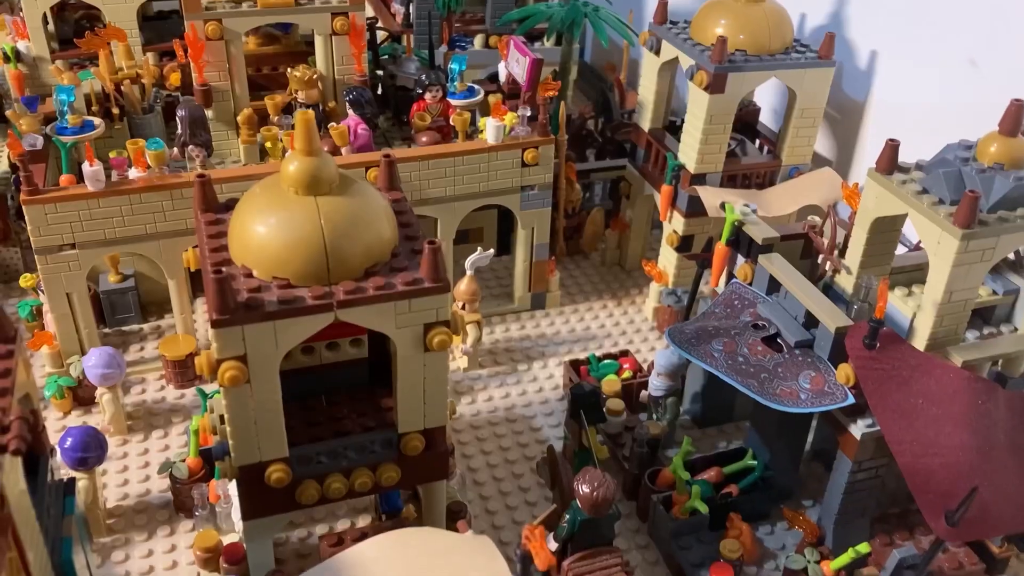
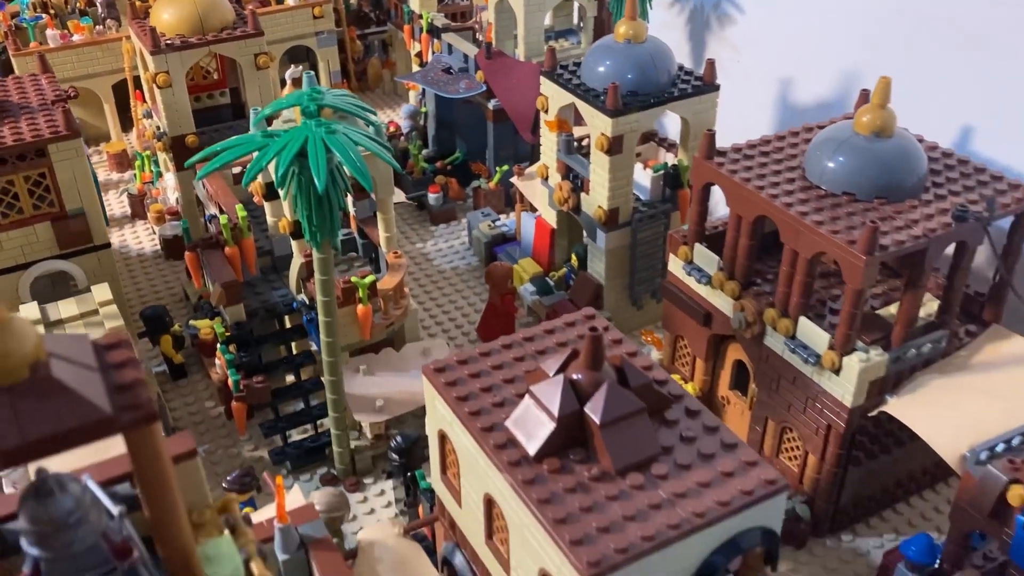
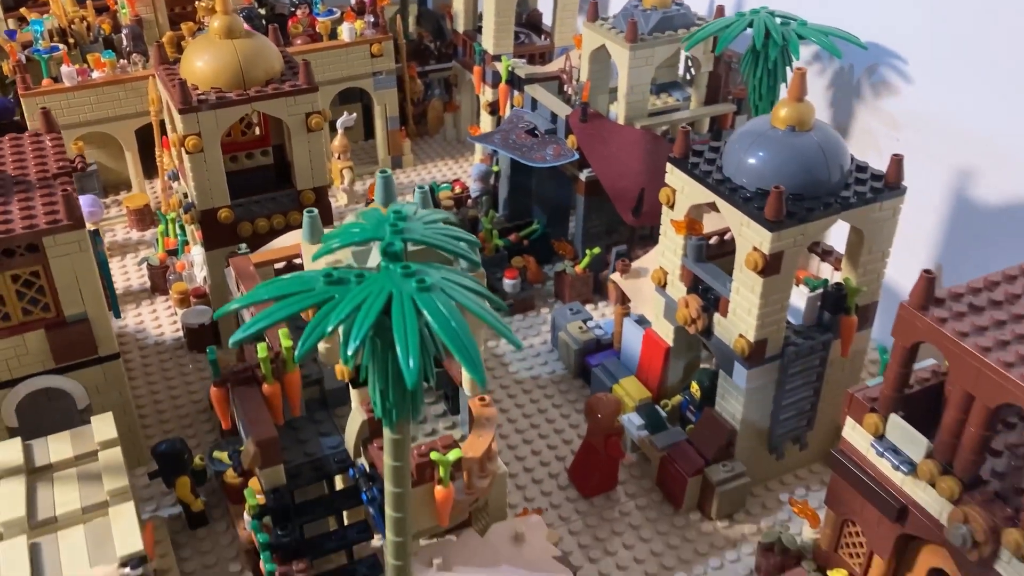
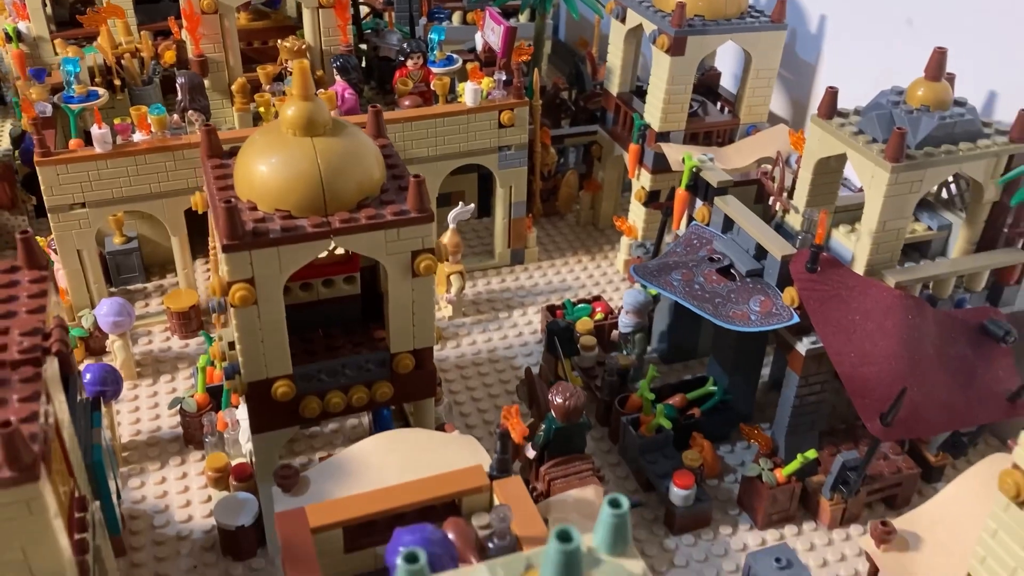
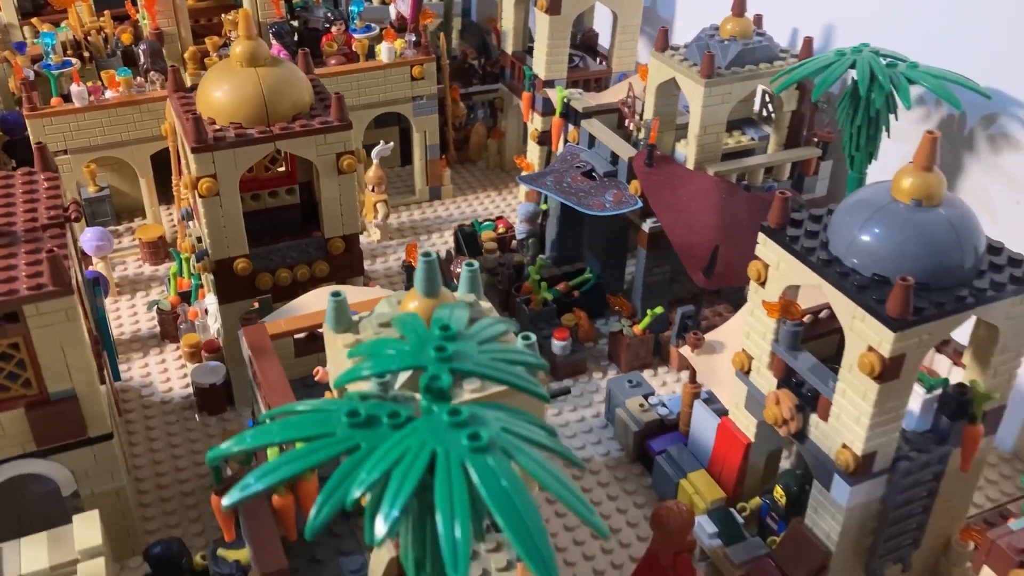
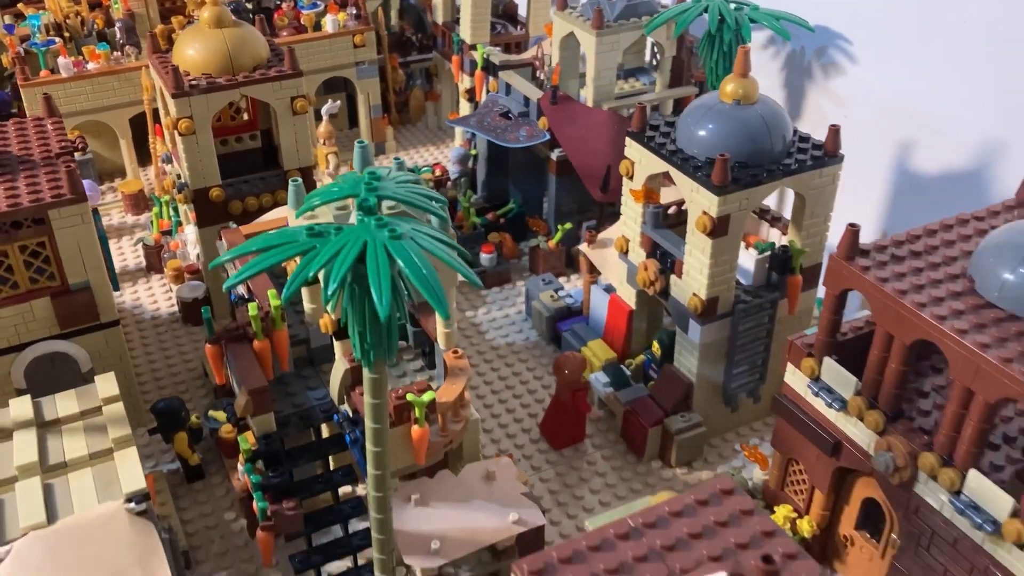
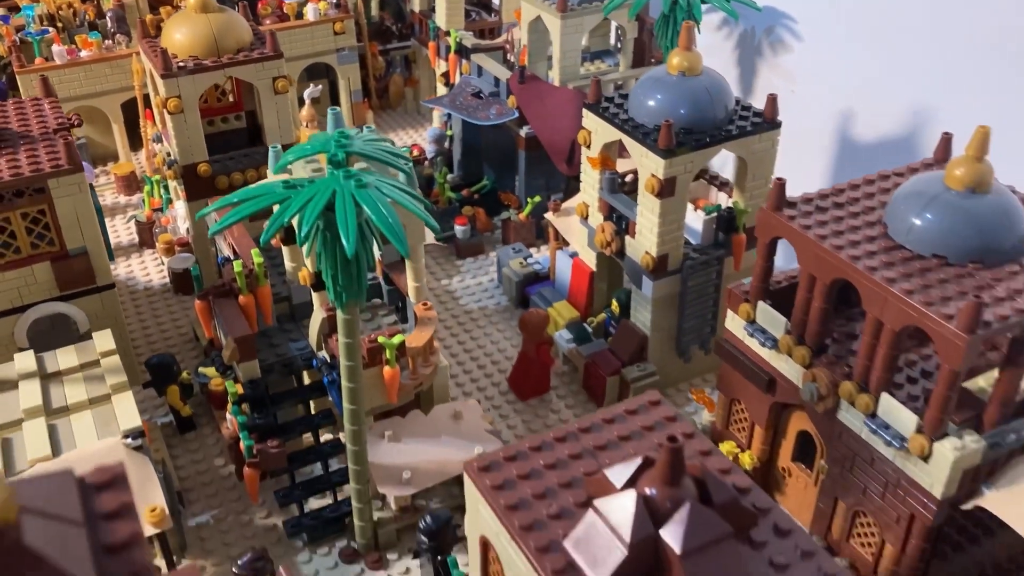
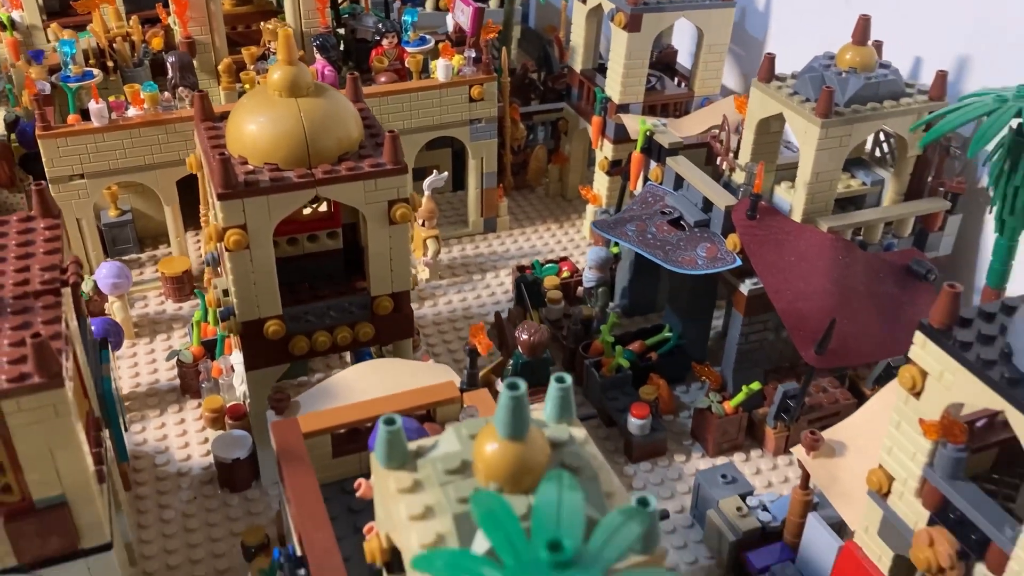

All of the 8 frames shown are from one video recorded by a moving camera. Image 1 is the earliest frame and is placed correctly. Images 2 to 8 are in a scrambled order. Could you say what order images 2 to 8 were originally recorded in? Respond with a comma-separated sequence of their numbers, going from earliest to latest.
4, 8, 5, 3, 6, 7, 2
